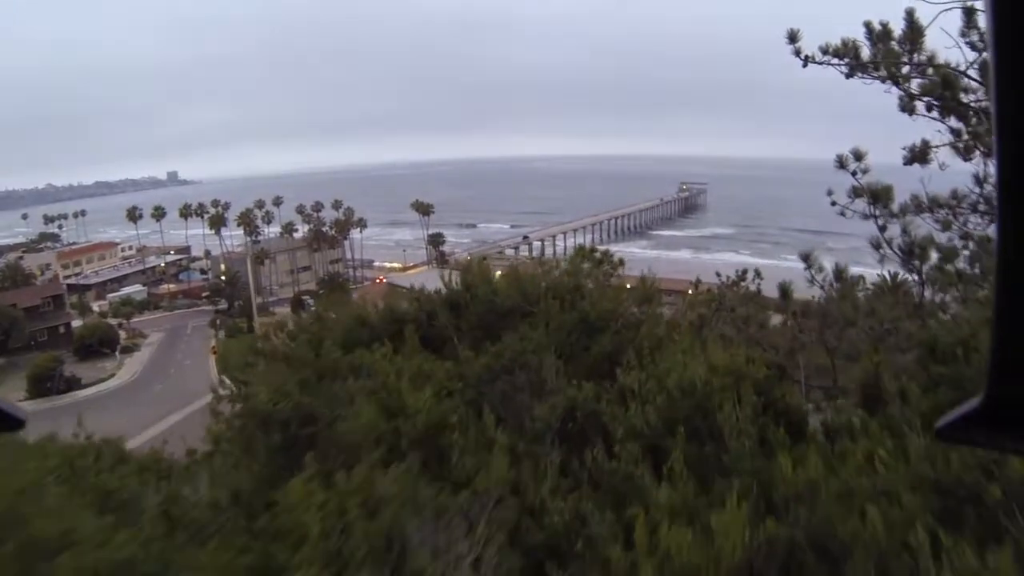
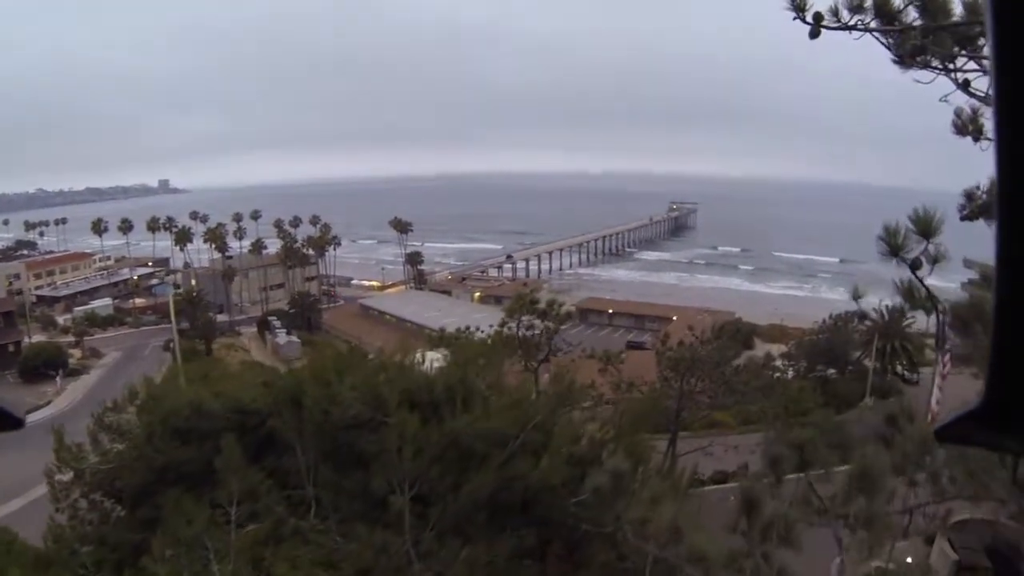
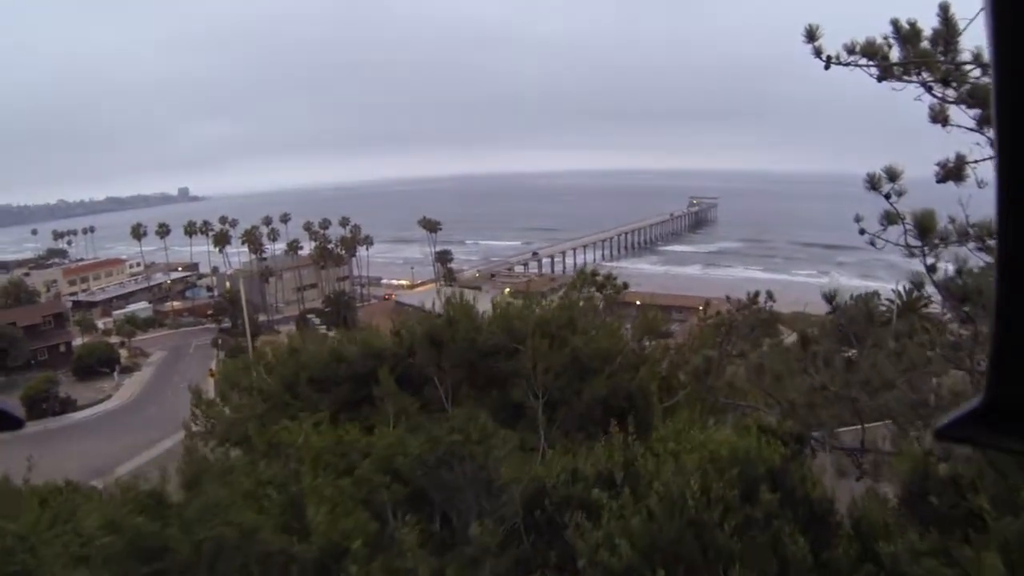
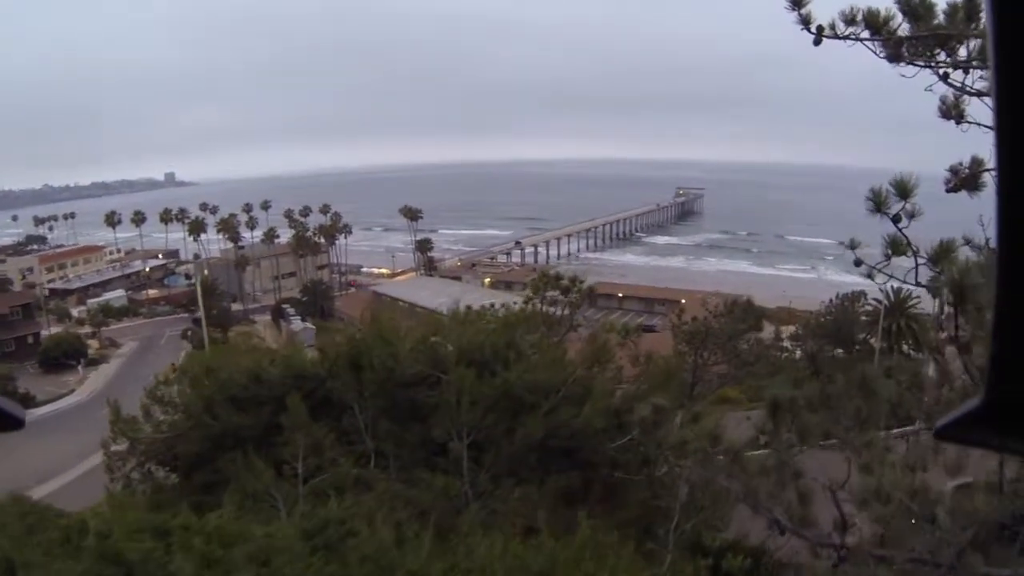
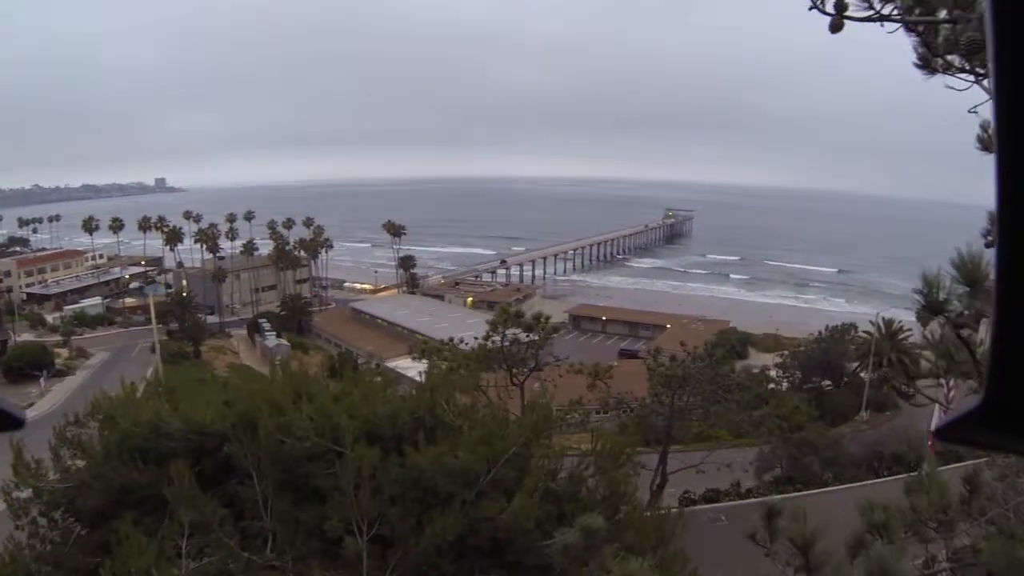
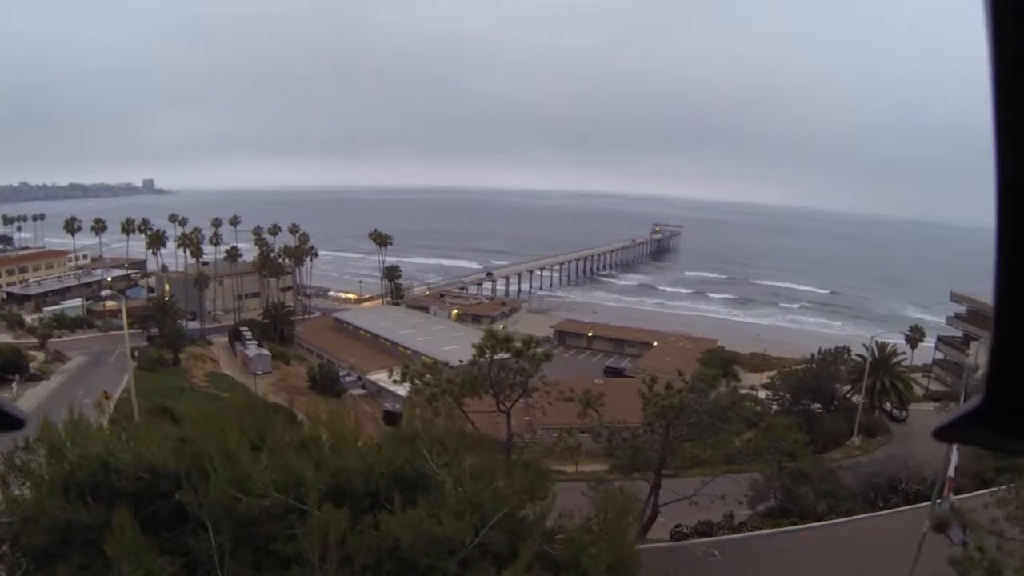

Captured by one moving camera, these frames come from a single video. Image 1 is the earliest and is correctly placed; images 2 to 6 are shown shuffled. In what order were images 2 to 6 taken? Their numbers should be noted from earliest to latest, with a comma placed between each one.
3, 4, 2, 5, 6
